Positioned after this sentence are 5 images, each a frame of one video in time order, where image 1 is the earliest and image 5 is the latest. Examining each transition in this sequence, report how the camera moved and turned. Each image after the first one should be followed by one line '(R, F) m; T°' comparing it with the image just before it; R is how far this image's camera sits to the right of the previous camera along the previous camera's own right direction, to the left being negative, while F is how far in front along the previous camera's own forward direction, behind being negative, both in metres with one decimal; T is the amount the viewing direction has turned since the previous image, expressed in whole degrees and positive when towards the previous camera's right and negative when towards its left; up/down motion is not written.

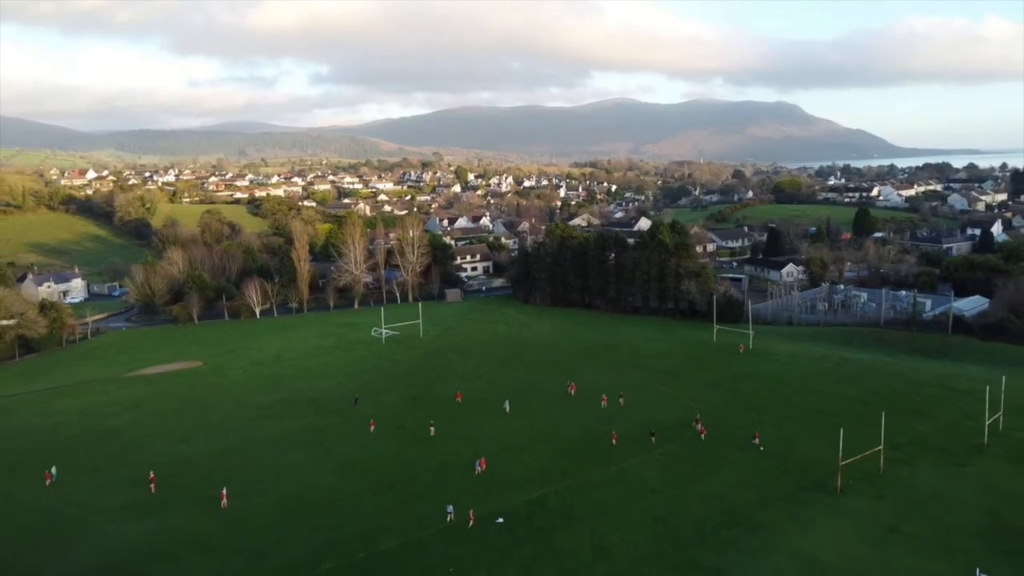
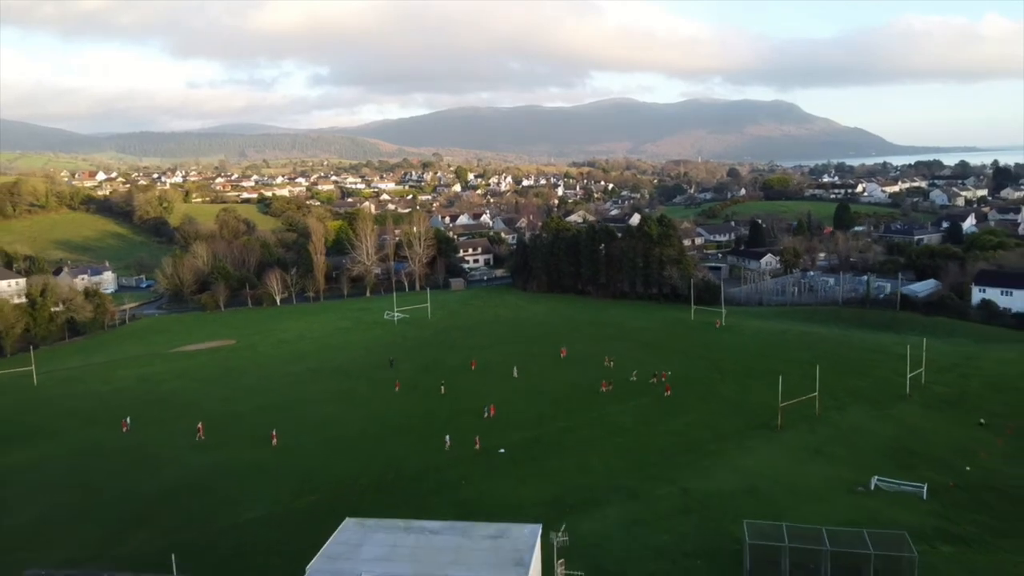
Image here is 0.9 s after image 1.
(+0.1, -5.8) m; 0°
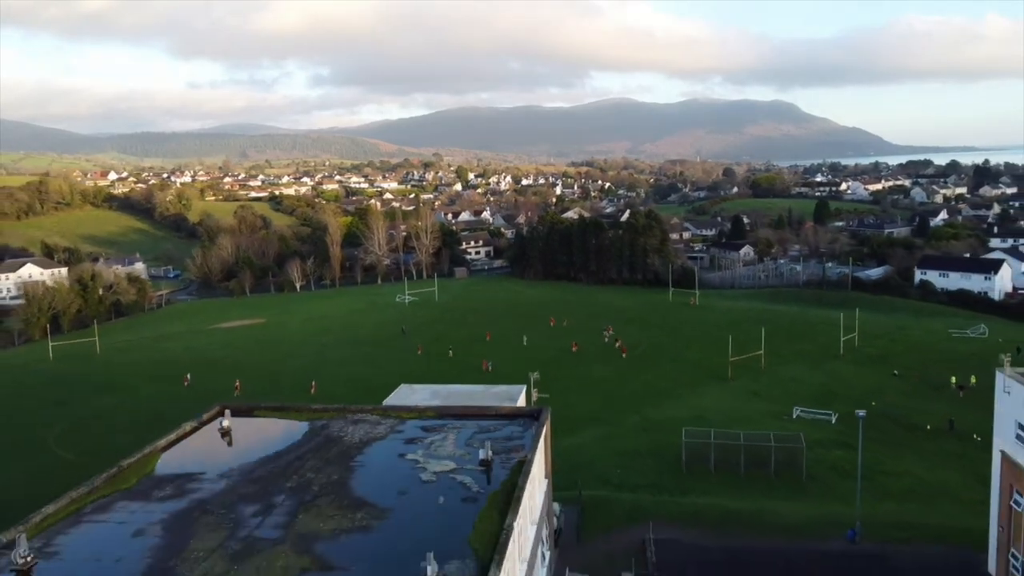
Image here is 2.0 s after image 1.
(+0.1, -6.9) m; 0°
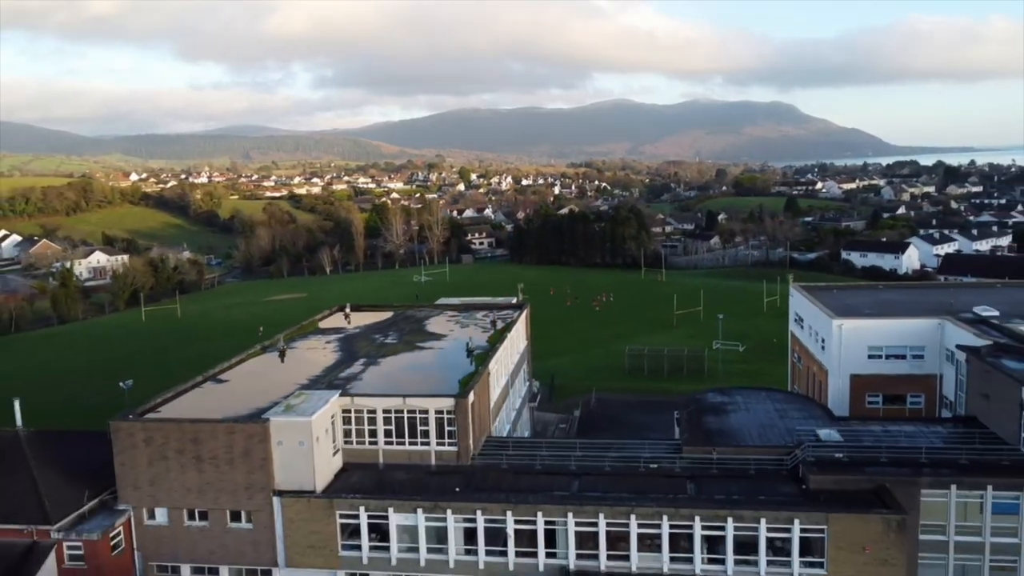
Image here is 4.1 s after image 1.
(+0.2, -12.5) m; 0°
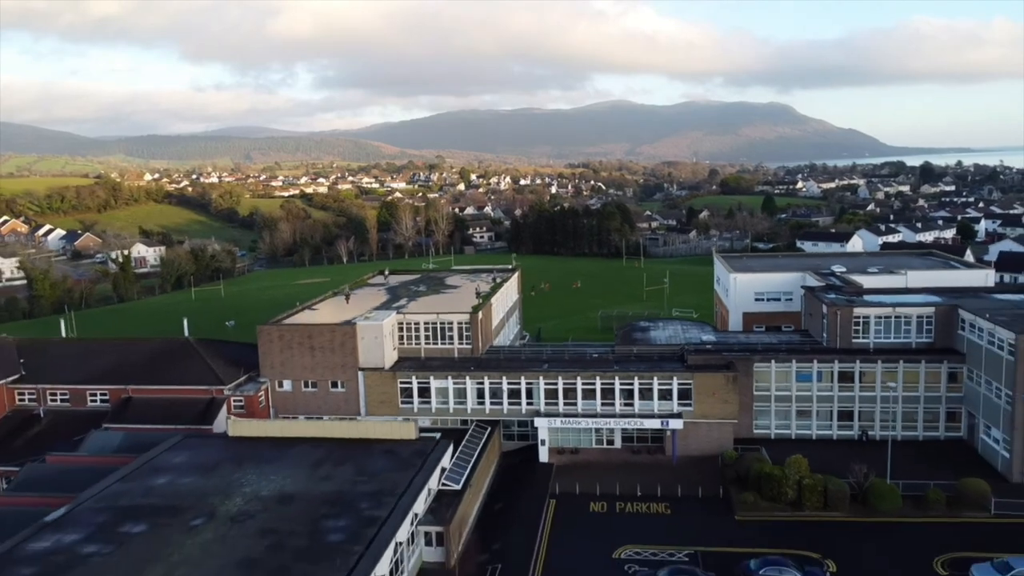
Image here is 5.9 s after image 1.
(+0.2, -10.2) m; 0°
